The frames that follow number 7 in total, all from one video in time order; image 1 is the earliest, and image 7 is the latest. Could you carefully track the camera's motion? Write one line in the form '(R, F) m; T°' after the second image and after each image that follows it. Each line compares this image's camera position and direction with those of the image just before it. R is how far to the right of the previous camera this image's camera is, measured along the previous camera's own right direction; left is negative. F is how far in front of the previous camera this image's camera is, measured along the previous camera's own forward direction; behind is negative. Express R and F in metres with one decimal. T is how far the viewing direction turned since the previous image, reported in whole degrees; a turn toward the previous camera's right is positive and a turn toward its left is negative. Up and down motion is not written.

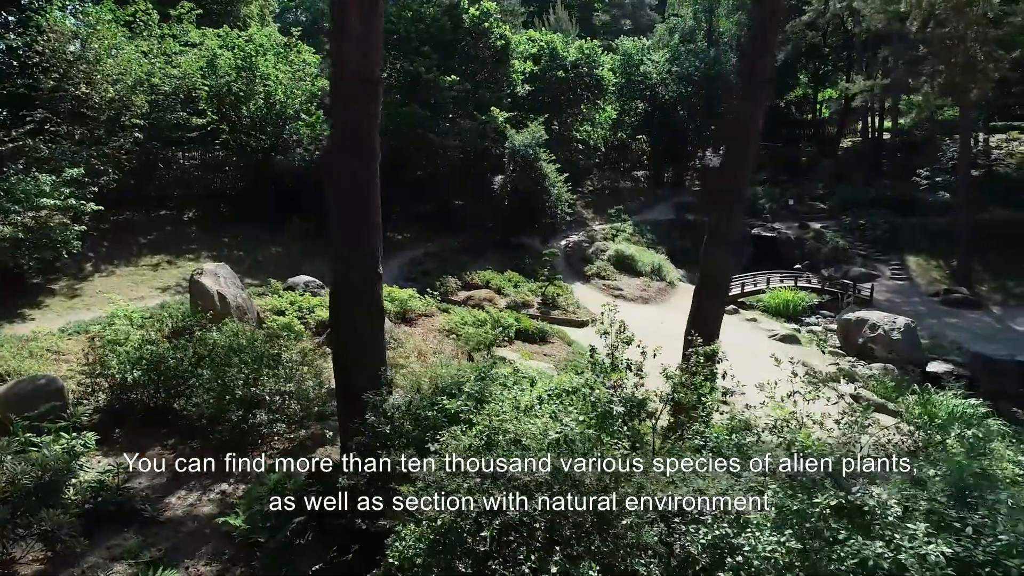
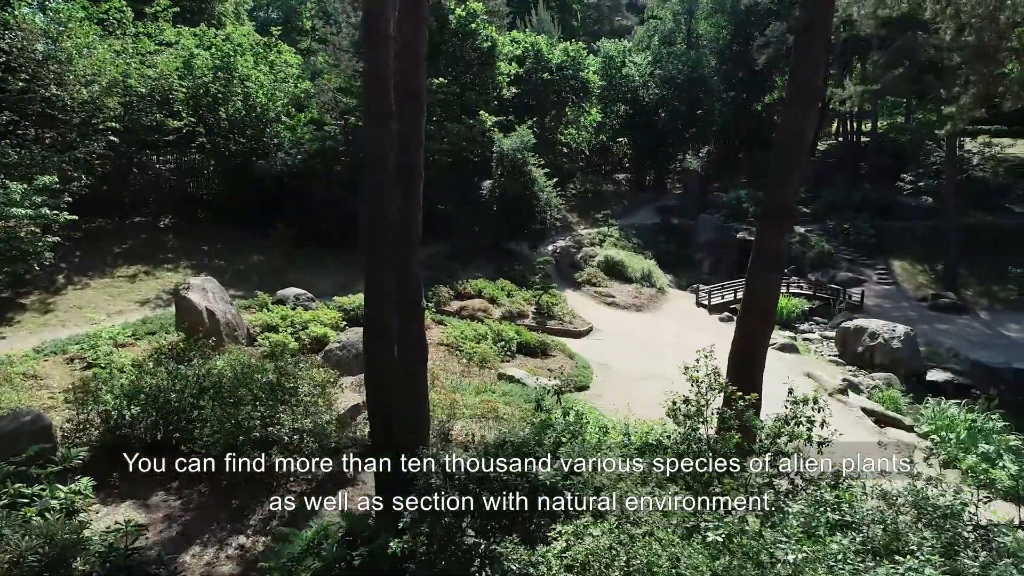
(-0.6, +0.5) m; +2°
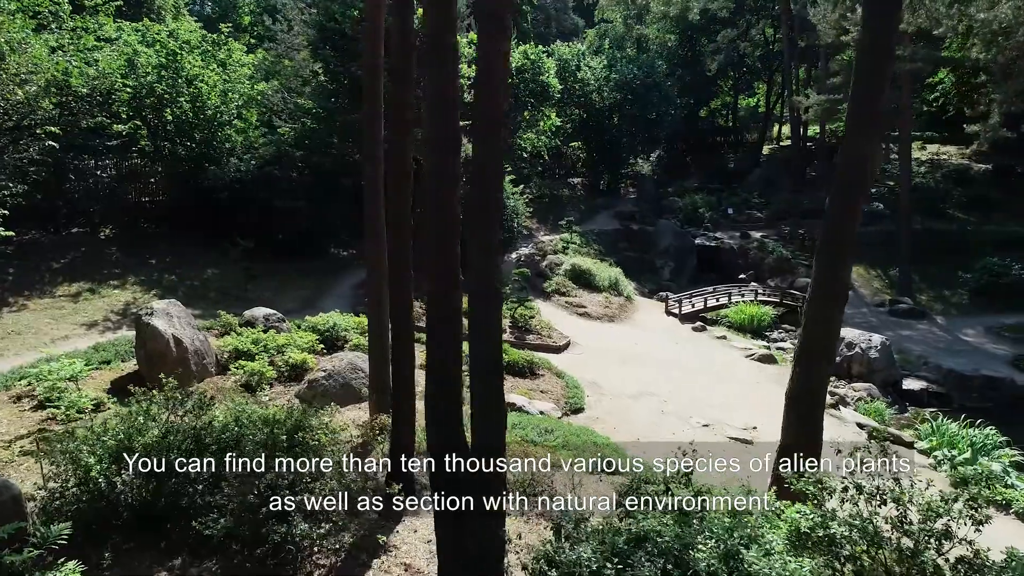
(-0.9, +0.6) m; +5°
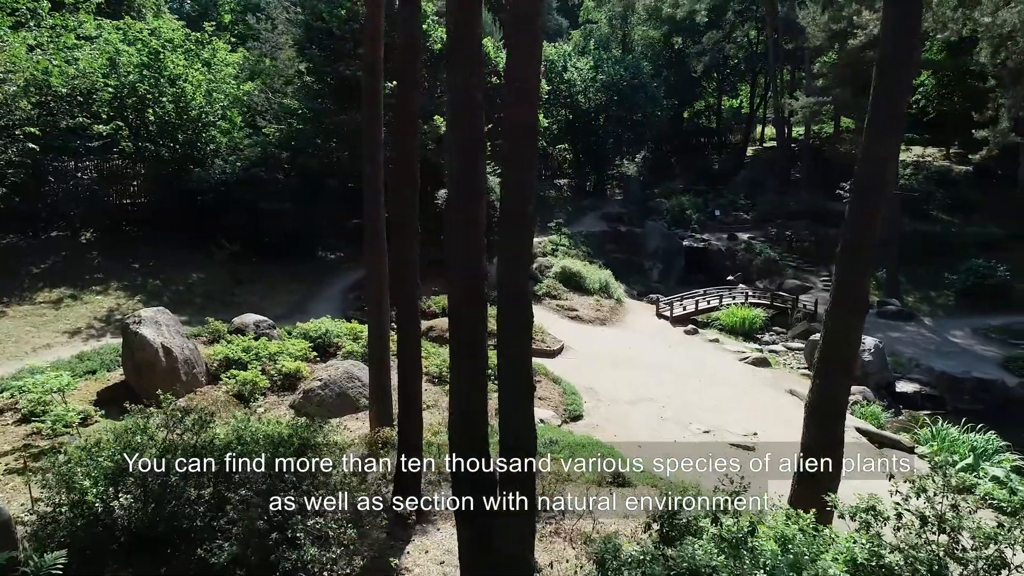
(-0.3, +0.2) m; +2°
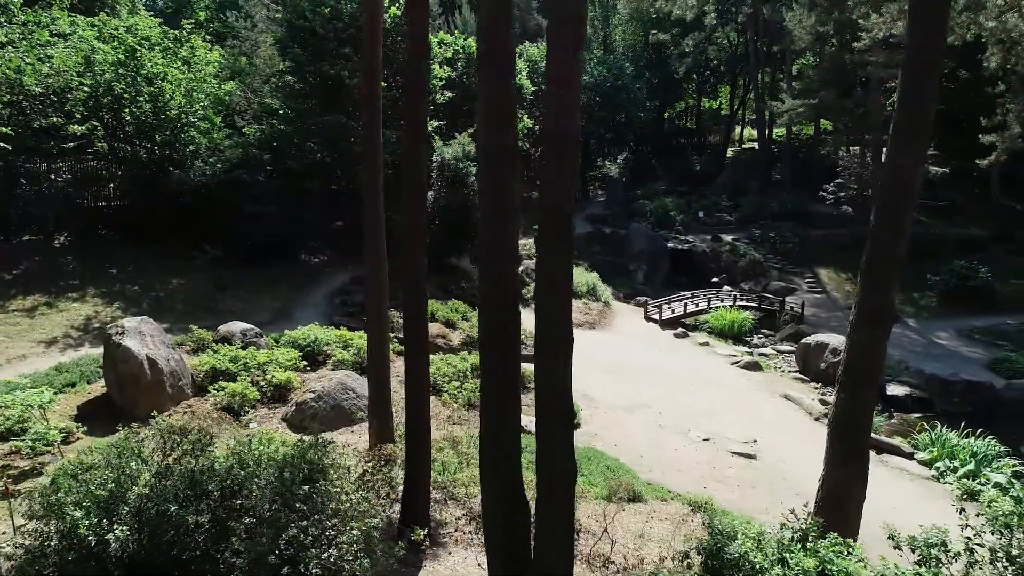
(-0.3, +0.2) m; +2°
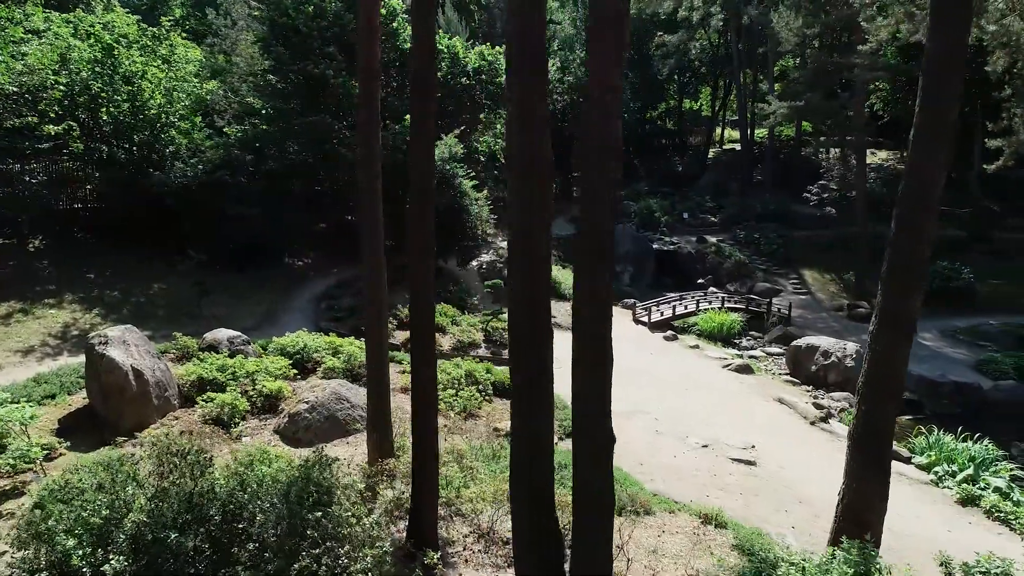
(-0.3, +0.2) m; +2°
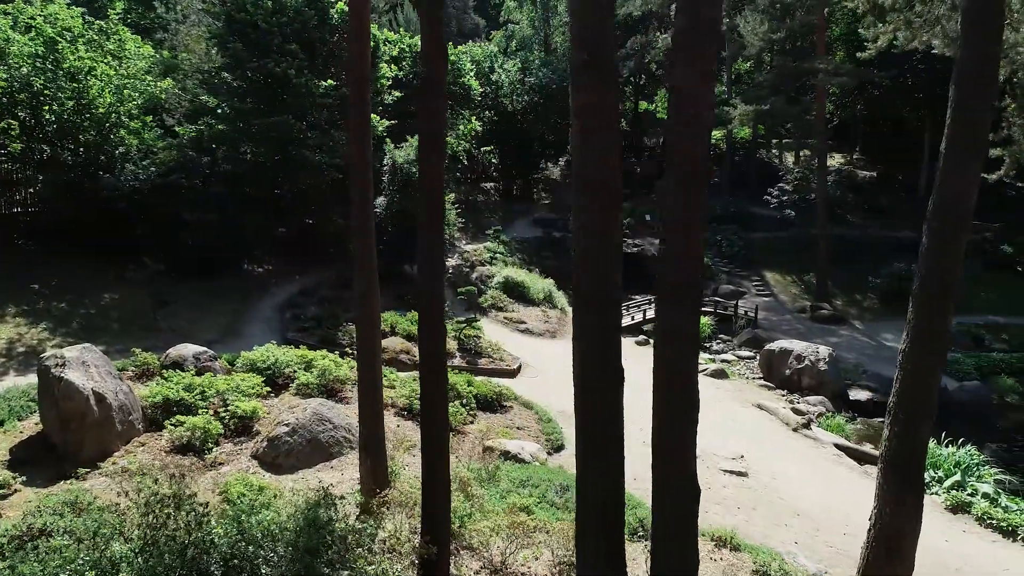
(-0.5, +0.4) m; +4°
